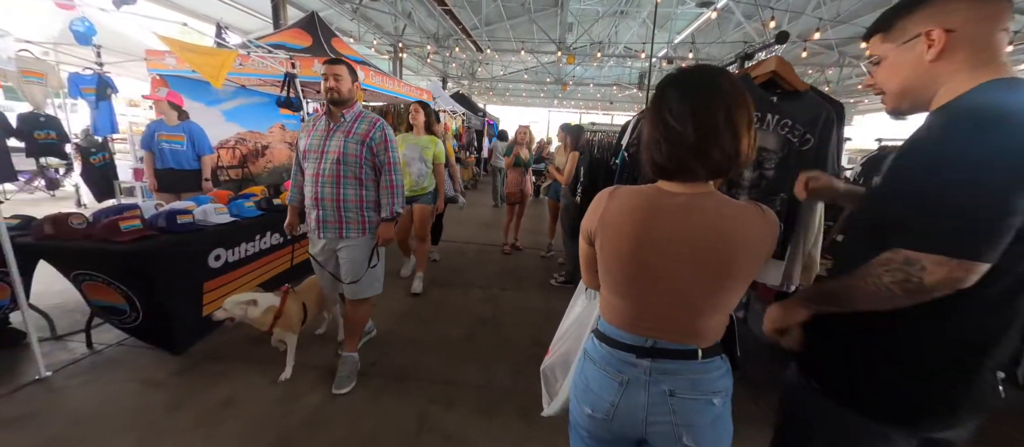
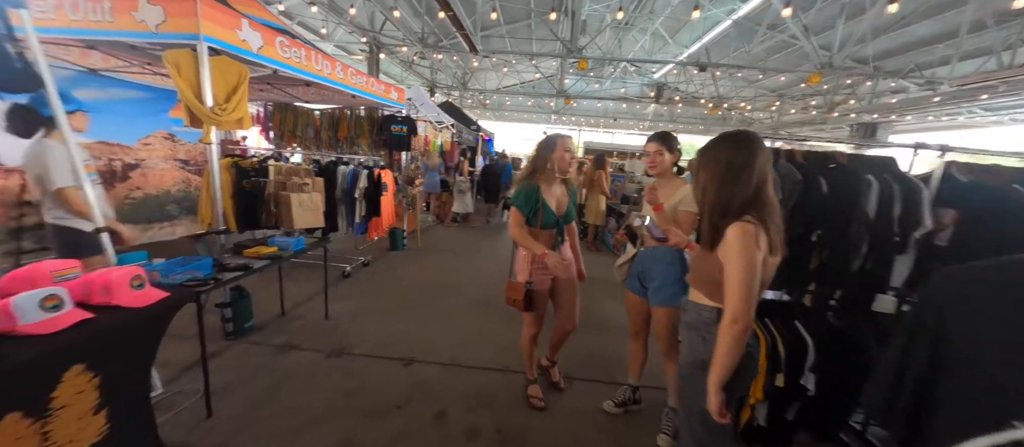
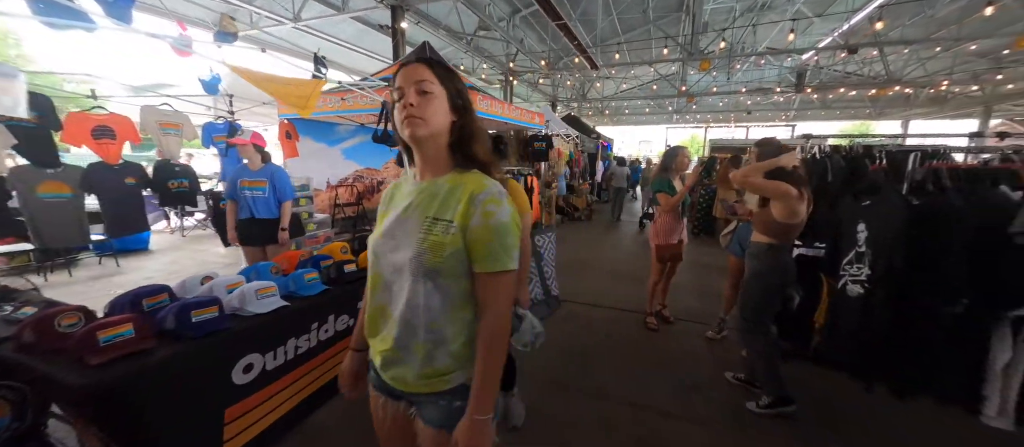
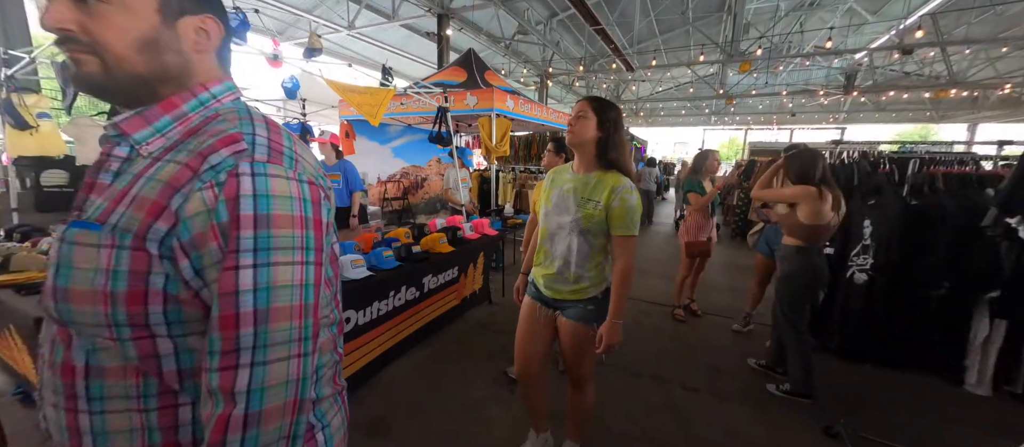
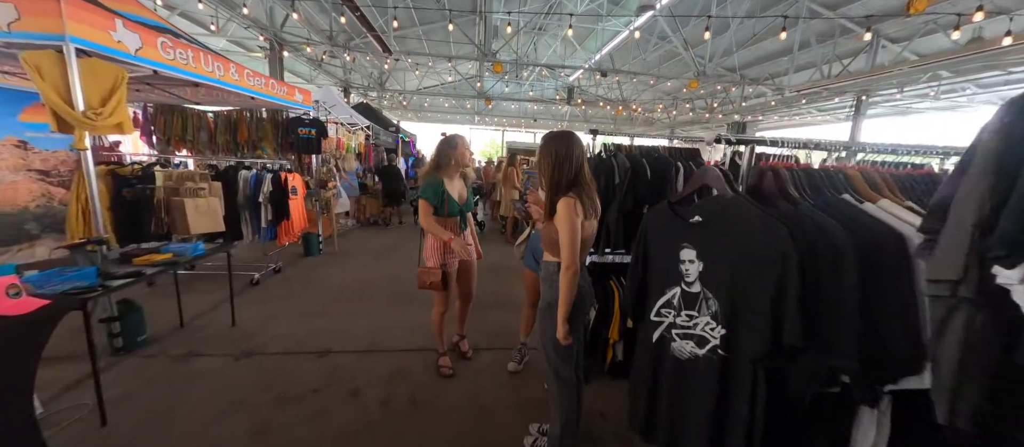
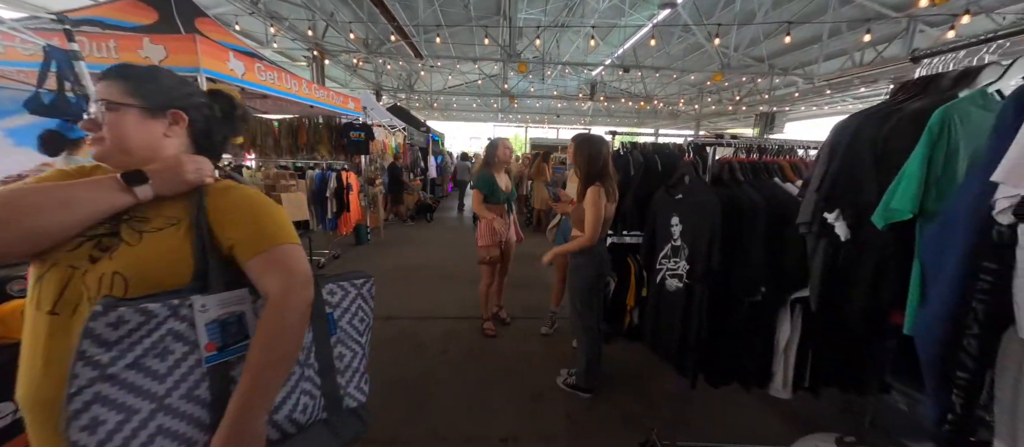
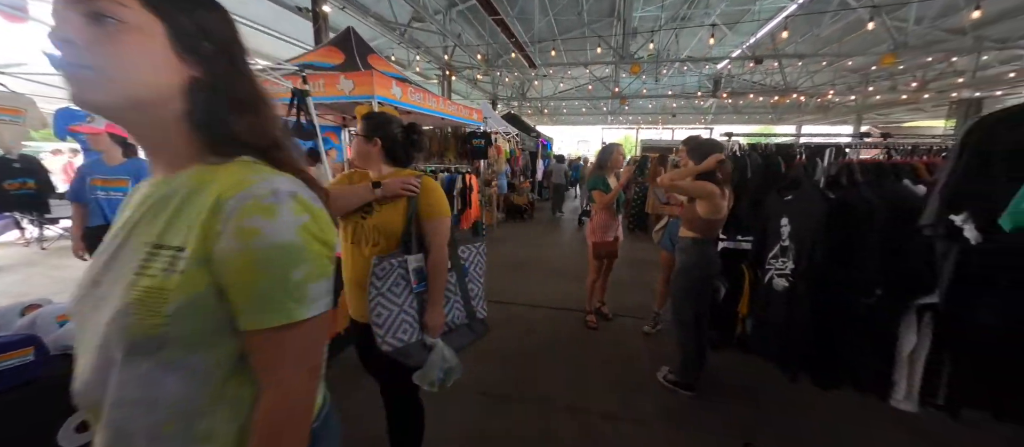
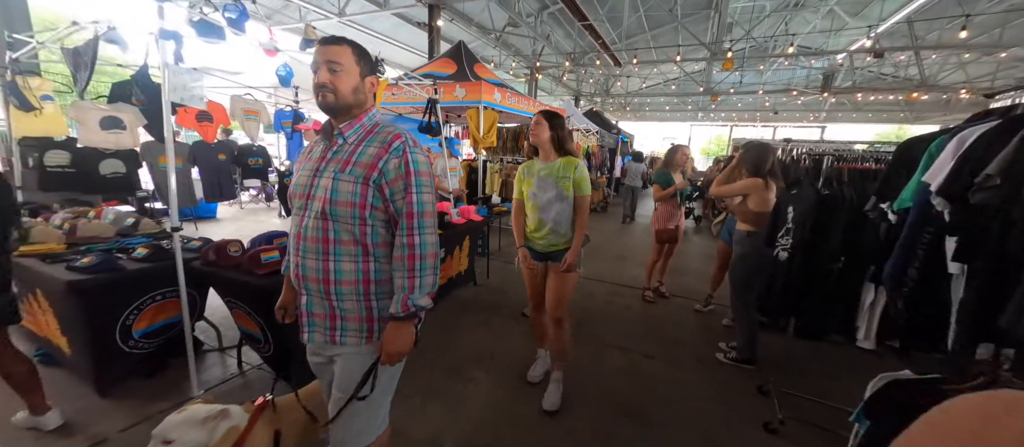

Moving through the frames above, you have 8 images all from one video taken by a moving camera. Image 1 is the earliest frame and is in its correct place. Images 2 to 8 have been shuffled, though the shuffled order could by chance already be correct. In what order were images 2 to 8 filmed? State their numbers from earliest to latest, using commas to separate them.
8, 4, 3, 7, 6, 5, 2
